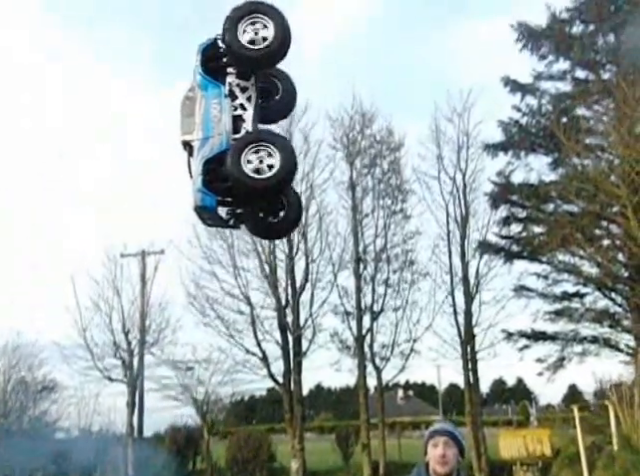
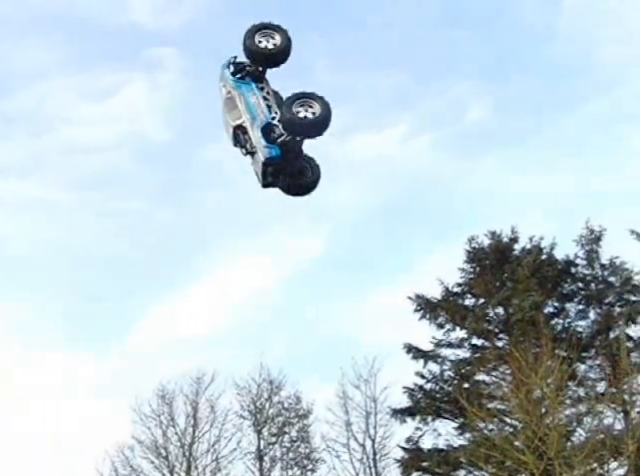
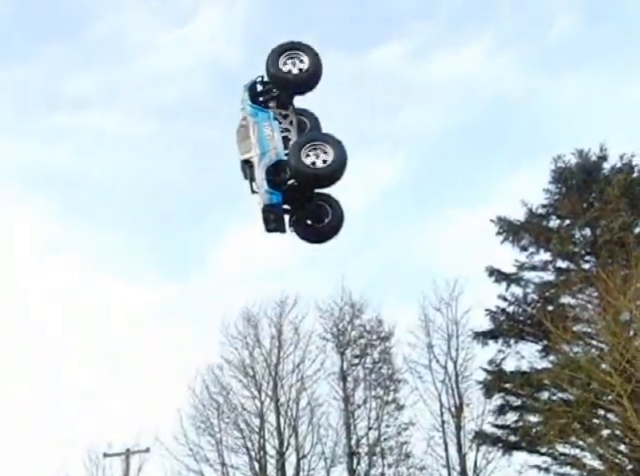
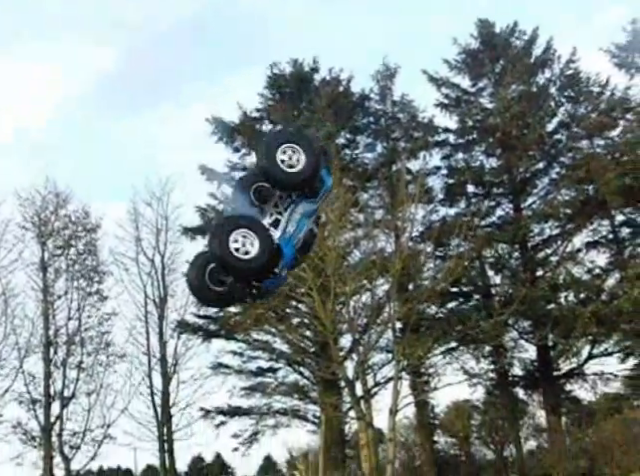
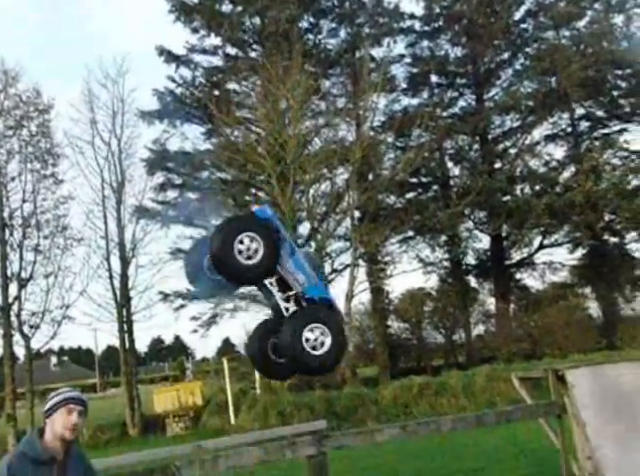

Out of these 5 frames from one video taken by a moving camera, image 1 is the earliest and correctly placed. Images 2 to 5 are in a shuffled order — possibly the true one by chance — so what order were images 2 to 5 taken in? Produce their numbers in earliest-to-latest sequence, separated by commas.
3, 2, 4, 5
